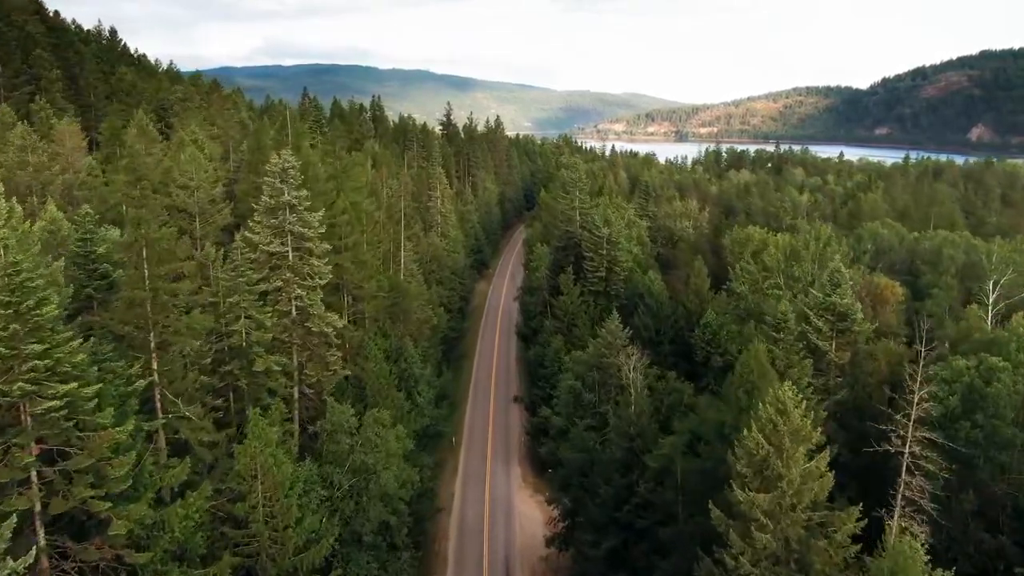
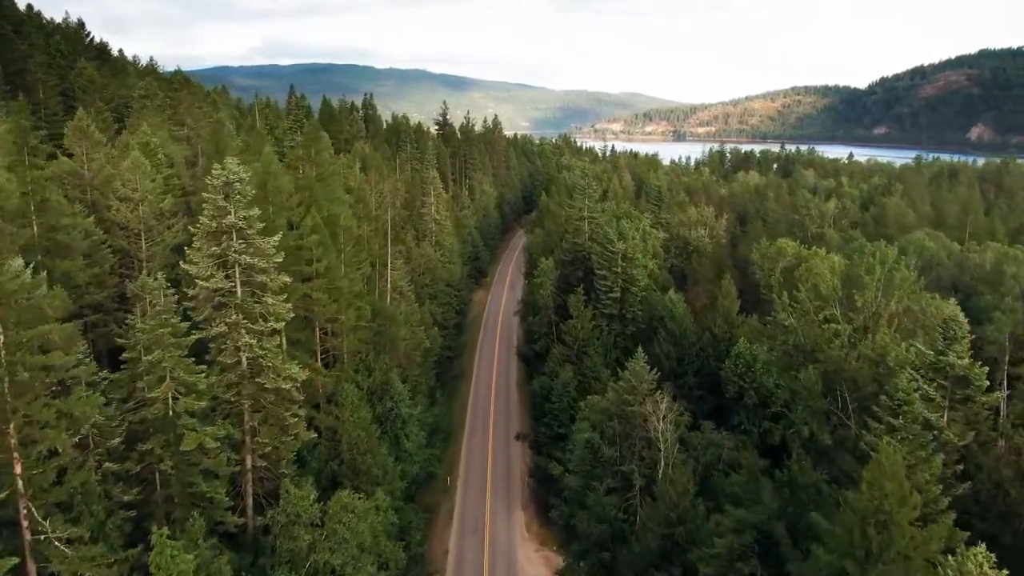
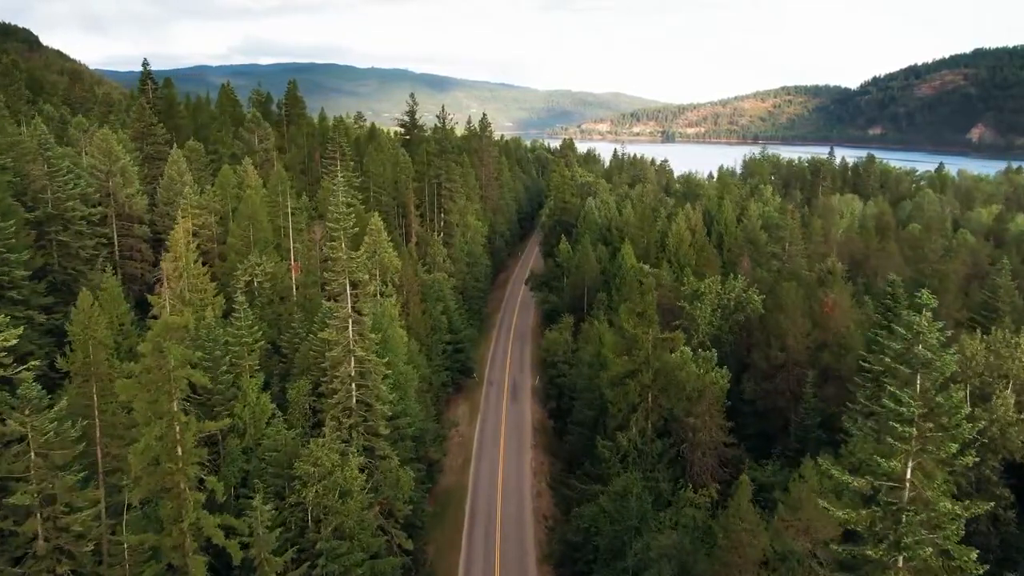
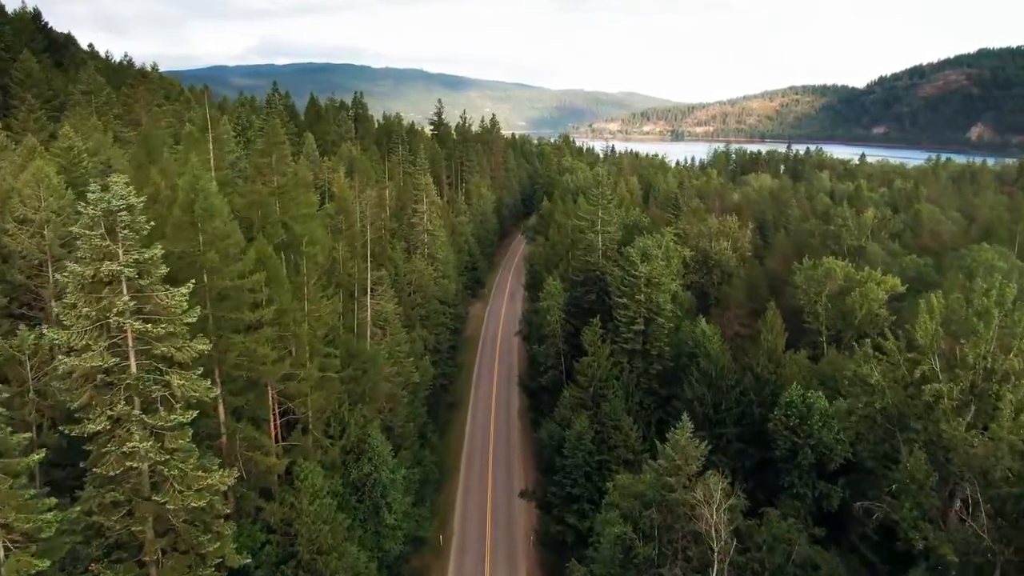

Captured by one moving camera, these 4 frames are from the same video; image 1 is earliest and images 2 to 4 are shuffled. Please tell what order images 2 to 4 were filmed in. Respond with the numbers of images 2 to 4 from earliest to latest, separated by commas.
2, 4, 3
